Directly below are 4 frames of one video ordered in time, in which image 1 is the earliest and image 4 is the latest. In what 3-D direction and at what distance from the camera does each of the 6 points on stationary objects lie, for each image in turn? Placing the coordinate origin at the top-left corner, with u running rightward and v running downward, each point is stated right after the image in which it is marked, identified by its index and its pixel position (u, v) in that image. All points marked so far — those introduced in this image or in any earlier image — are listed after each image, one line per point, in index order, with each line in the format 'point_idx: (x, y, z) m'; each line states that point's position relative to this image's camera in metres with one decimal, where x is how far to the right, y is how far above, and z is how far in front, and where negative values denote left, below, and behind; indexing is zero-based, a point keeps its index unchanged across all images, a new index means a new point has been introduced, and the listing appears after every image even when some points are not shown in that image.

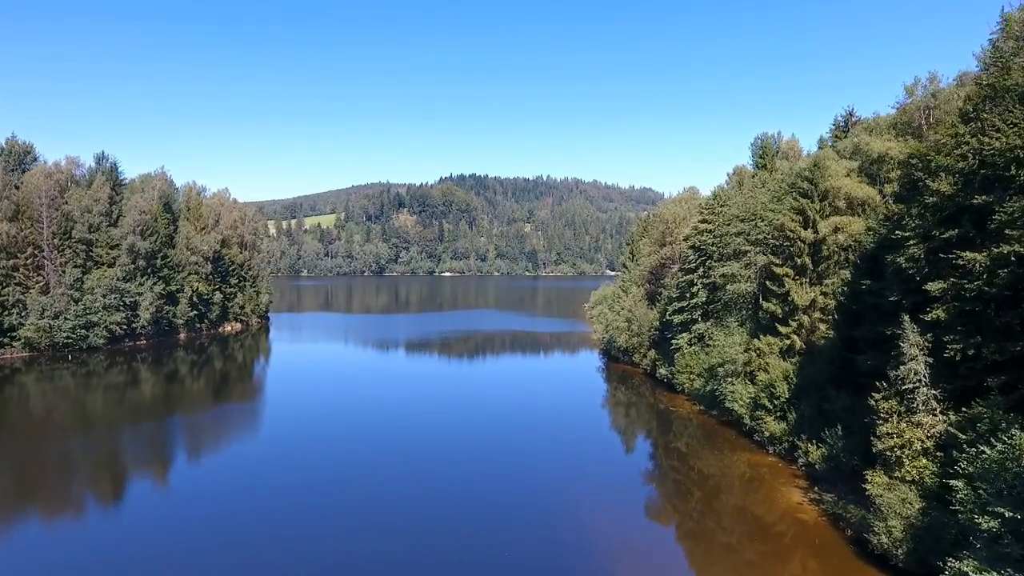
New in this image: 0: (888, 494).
0: (+9.6, -5.3, +16.6) m
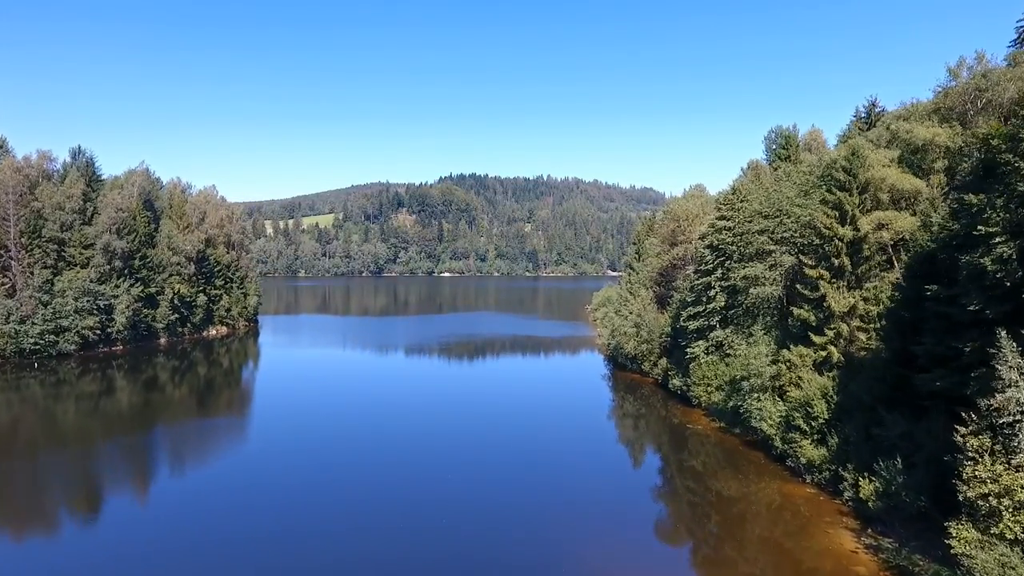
0: (+9.6, -5.4, +13.2) m
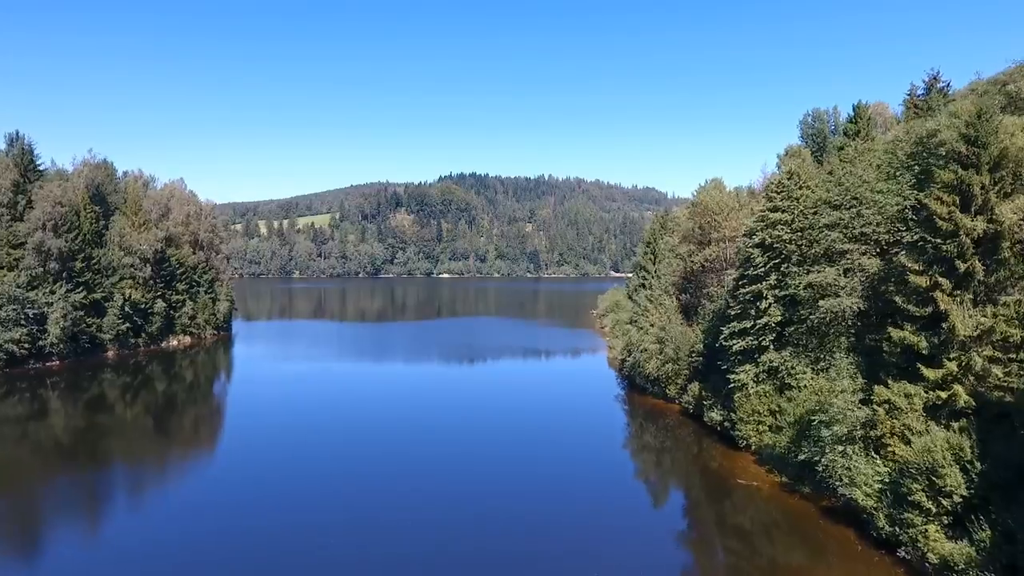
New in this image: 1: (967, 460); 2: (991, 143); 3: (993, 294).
0: (+9.4, -5.8, +5.9) m
1: (+11.4, -4.3, +16.4) m
2: (+13.9, +4.2, +19.1) m
3: (+13.7, -0.1, +18.6) m
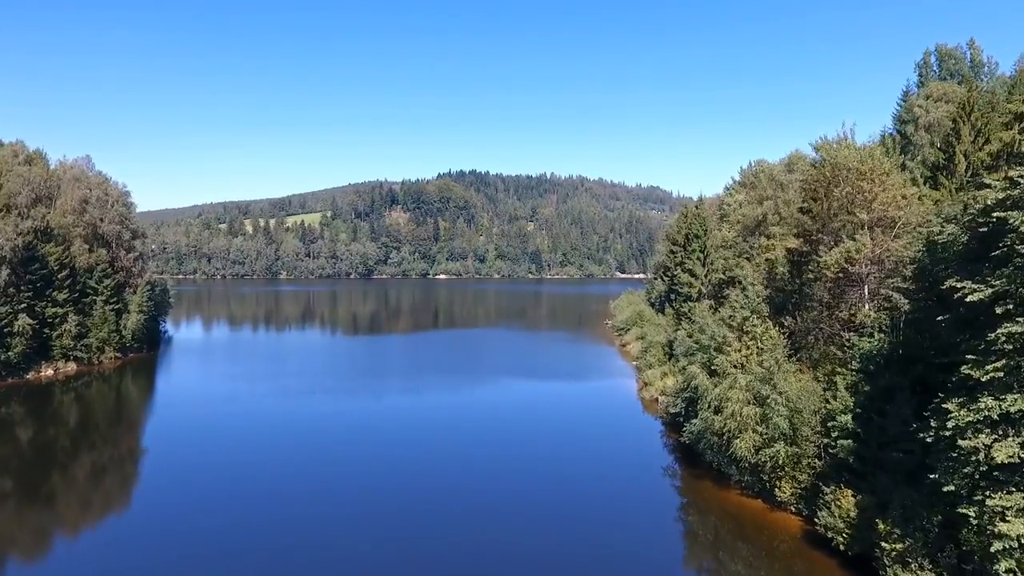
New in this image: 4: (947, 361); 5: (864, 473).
0: (+9.0, -6.5, -9.4) m
1: (+11.0, -5.0, +1.1) m
2: (+13.6, +3.6, +3.8) m
3: (+13.4, -0.8, +3.3) m
4: (+9.8, -1.7, +15.4) m
5: (+9.4, -4.9, +17.7) m
